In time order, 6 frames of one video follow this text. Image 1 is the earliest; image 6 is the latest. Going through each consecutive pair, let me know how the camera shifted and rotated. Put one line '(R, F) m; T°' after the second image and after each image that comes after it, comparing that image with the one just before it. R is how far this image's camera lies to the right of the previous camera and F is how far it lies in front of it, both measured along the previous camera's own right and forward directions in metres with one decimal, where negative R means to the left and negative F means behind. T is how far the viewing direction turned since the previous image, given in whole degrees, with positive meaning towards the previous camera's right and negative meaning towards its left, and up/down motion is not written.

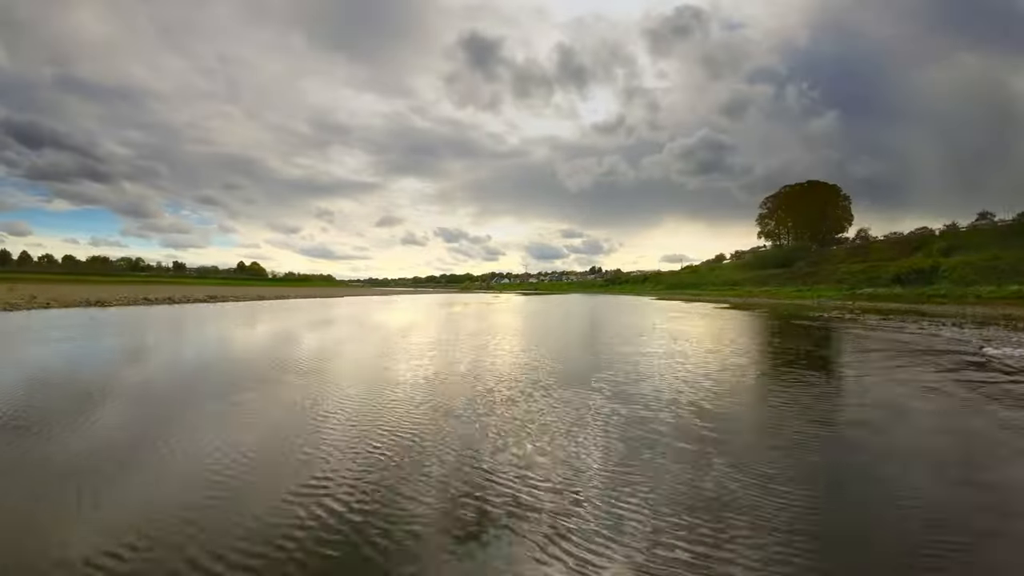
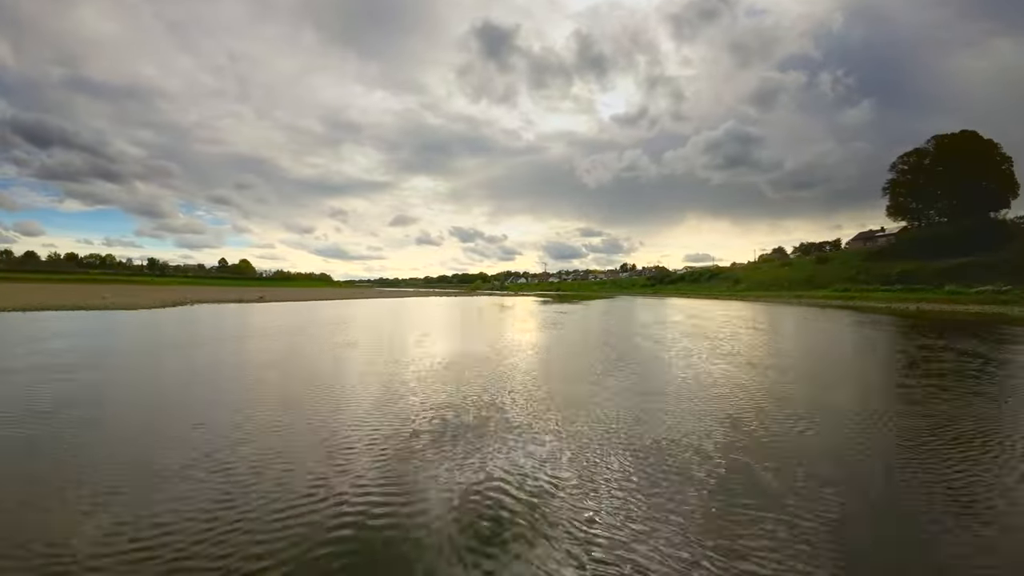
(-0.9, +6.0) m; -1°
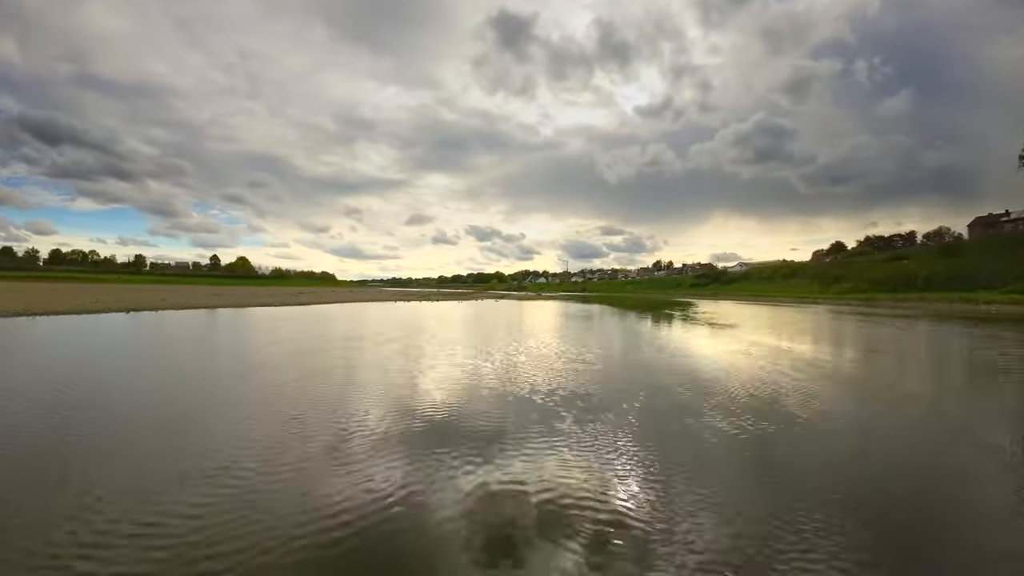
(-0.1, +5.3) m; -2°
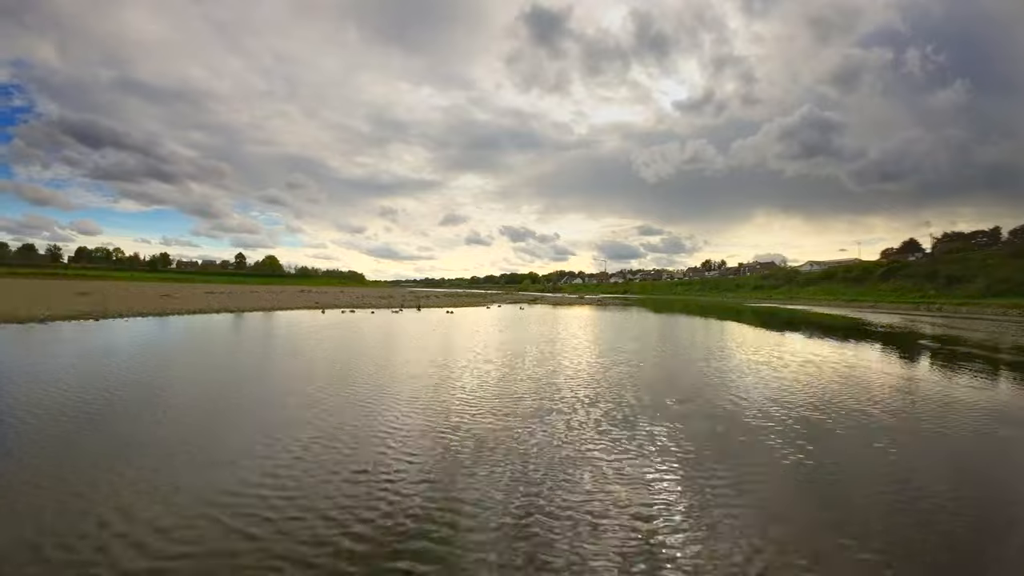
(0.0, +2.8) m; -3°
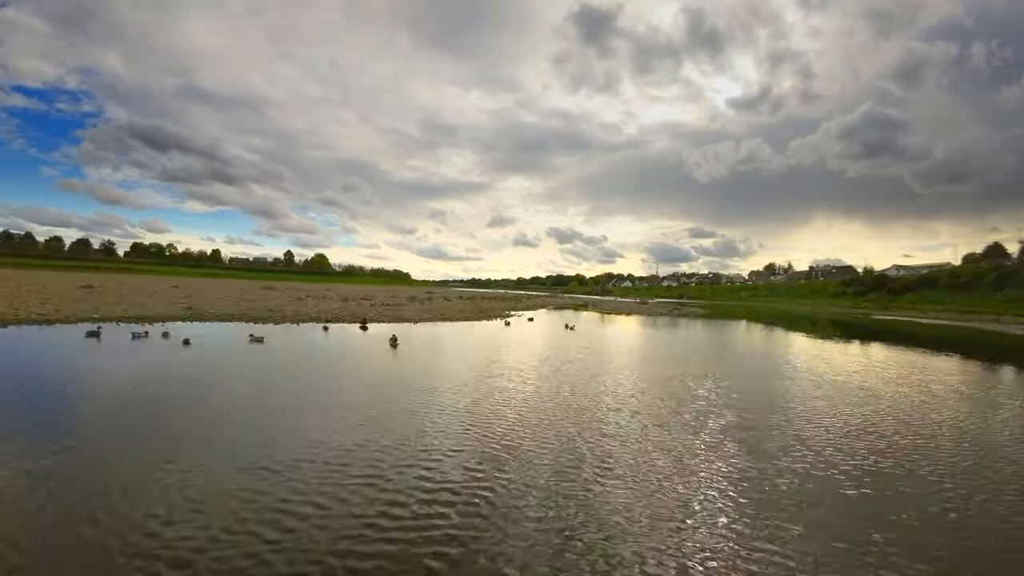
(-0.1, +1.4) m; -4°
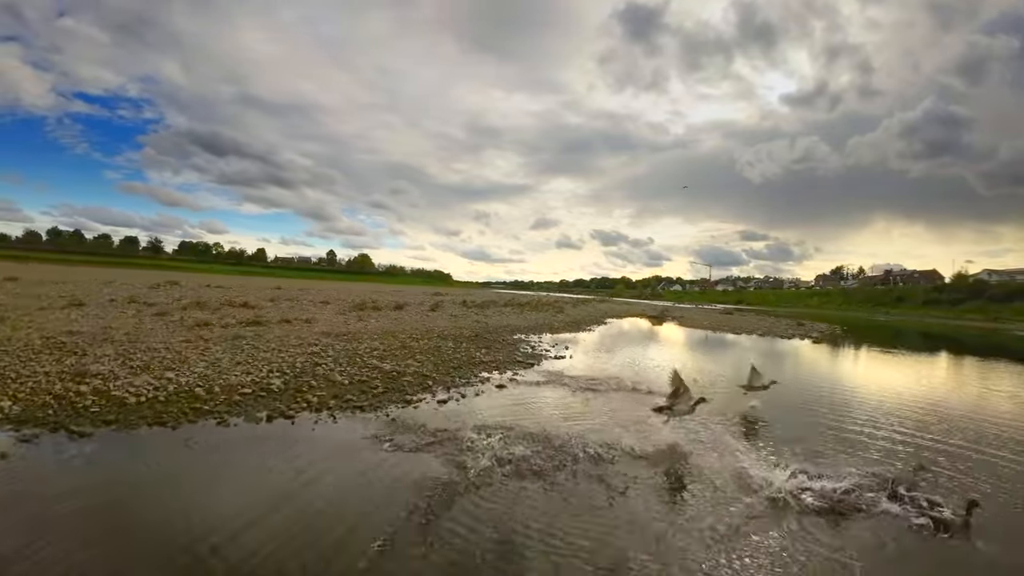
(0.0, +1.3) m; -4°
